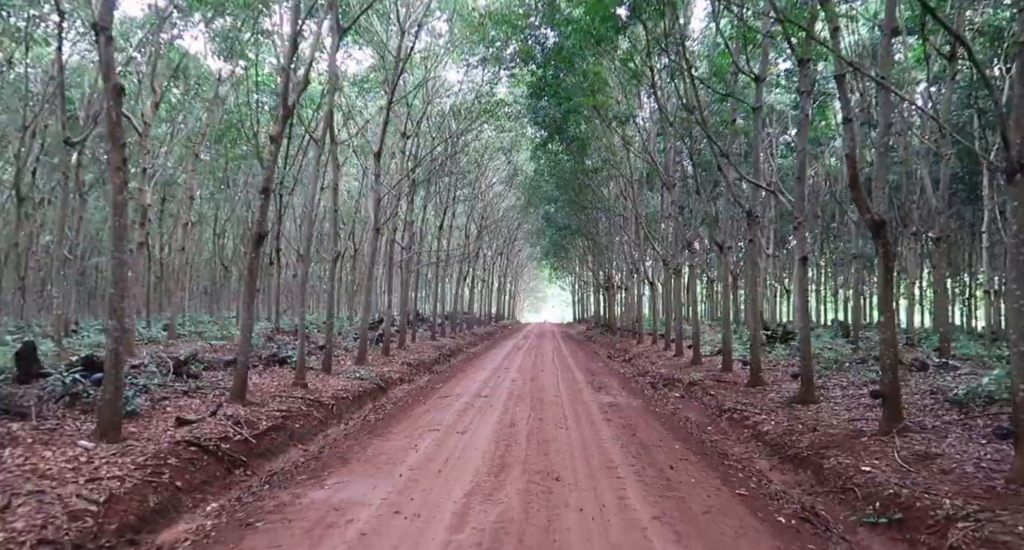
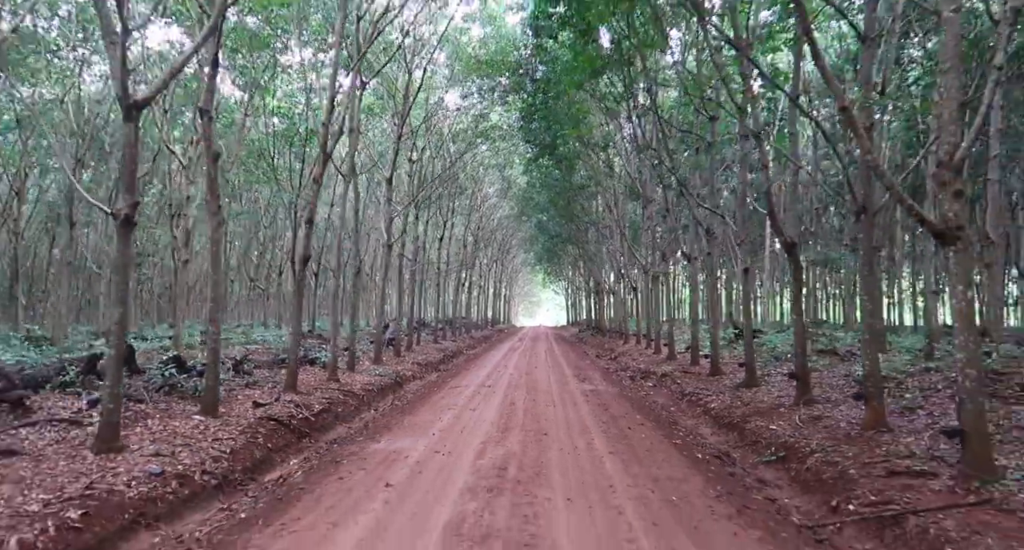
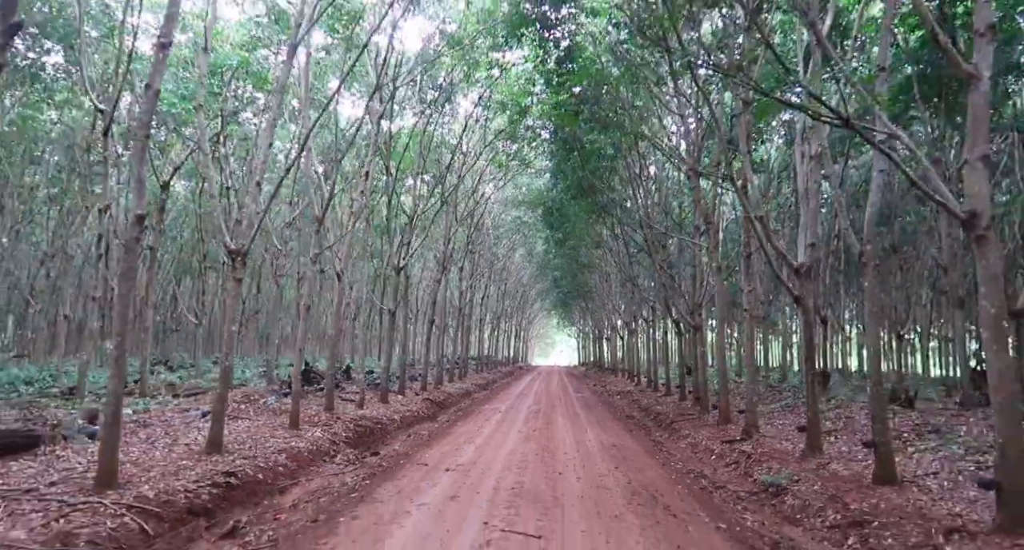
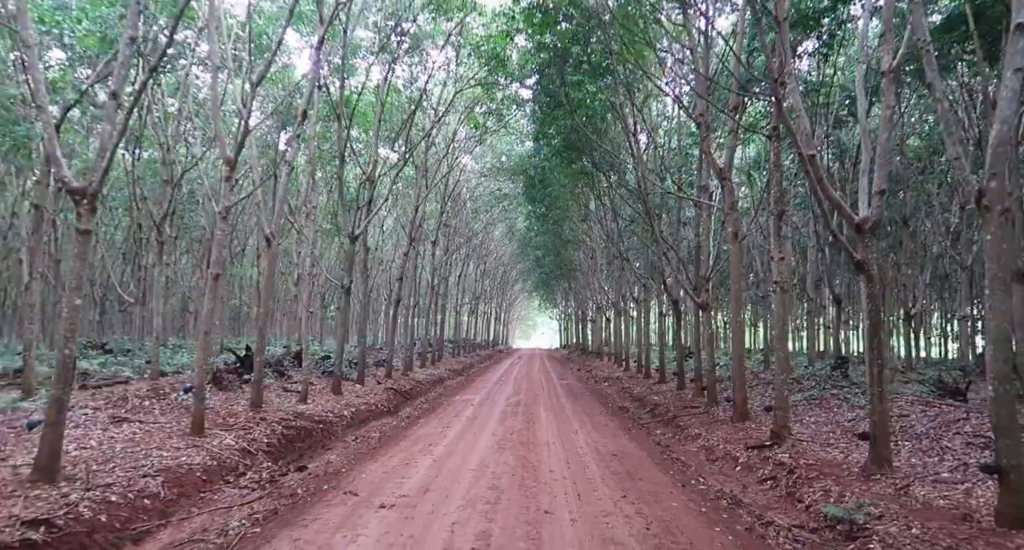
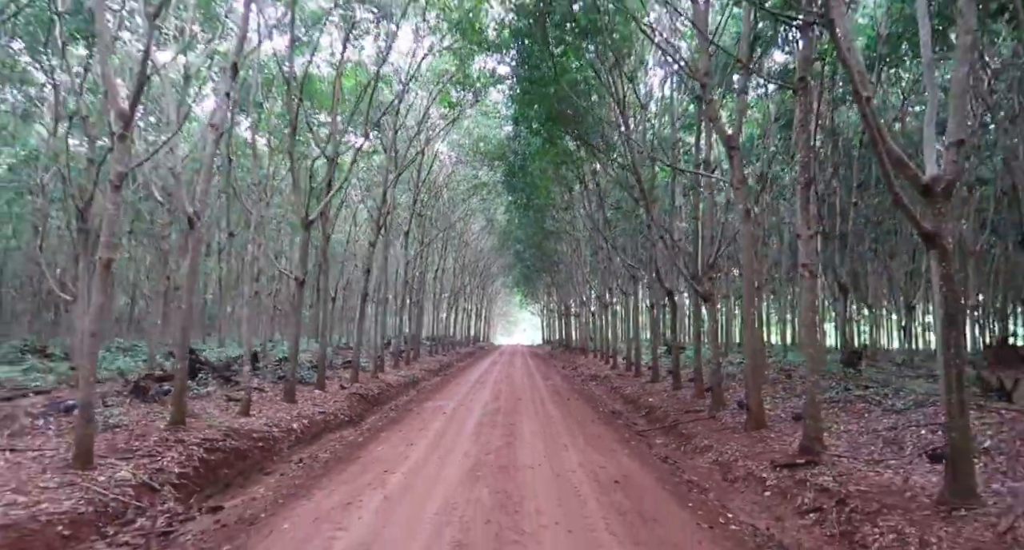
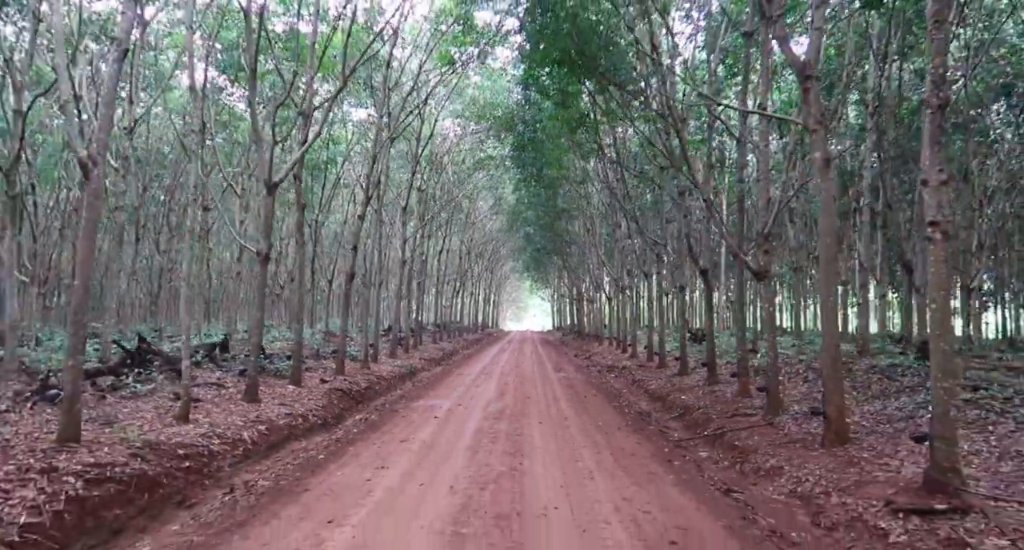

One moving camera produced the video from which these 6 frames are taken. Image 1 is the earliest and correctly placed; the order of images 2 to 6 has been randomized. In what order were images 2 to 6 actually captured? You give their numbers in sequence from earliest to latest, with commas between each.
2, 6, 5, 4, 3
